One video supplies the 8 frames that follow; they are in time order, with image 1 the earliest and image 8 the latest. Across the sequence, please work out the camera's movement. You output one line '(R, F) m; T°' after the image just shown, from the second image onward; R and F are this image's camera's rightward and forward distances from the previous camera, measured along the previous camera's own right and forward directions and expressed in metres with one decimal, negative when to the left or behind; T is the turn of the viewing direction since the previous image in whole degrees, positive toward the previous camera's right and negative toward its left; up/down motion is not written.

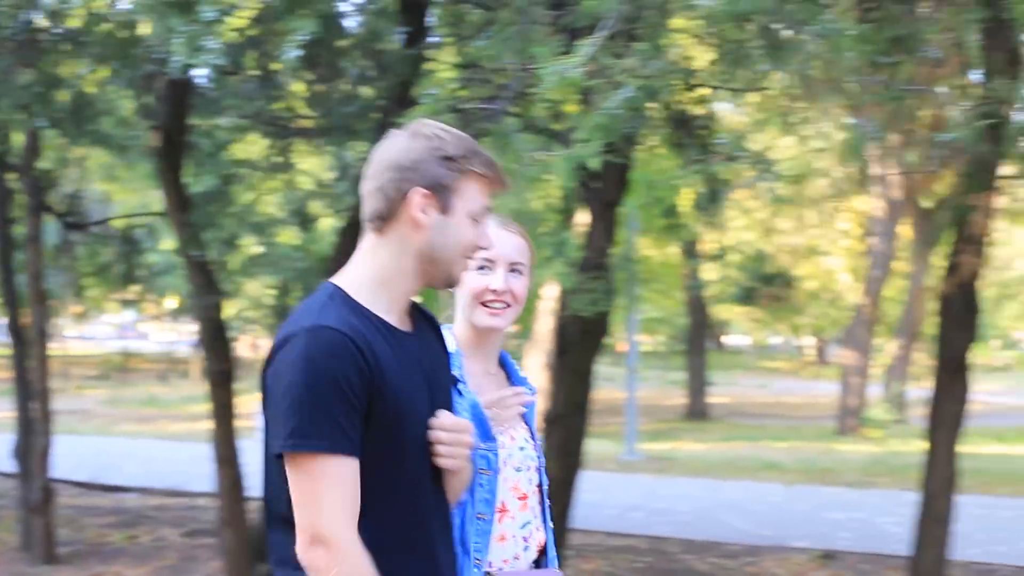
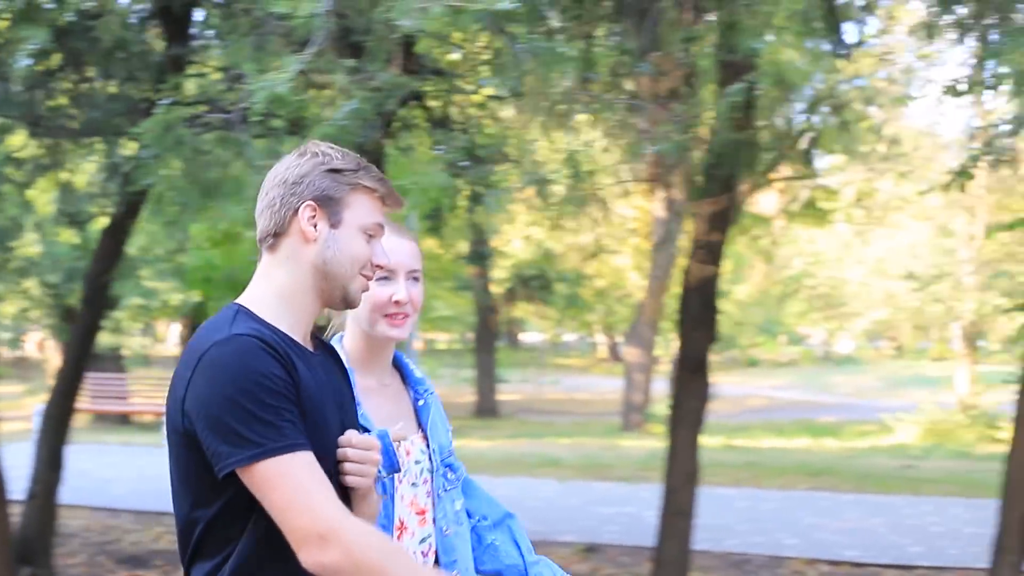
(+1.0, -0.1) m; +4°
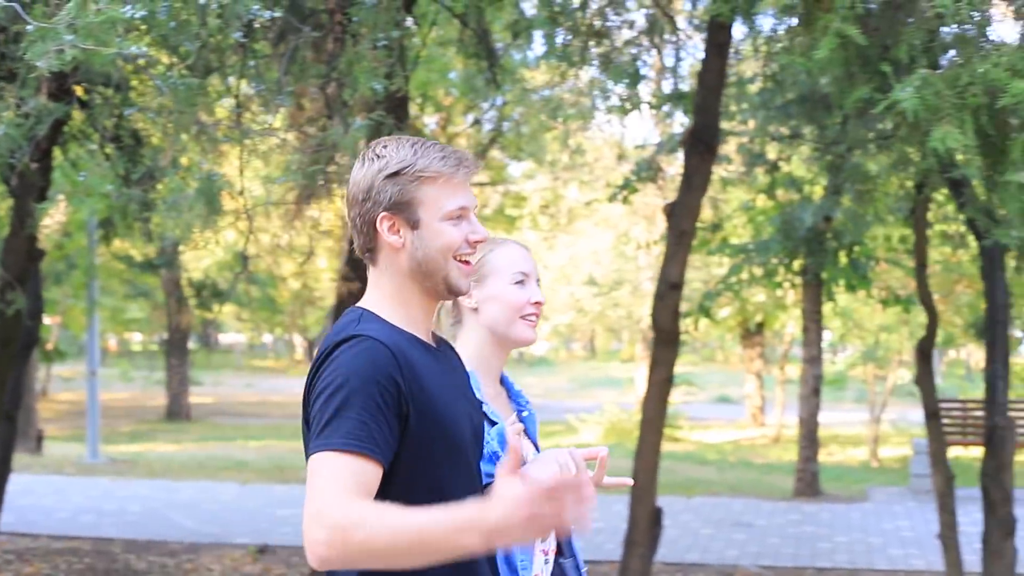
(+0.9, -0.2) m; +10°
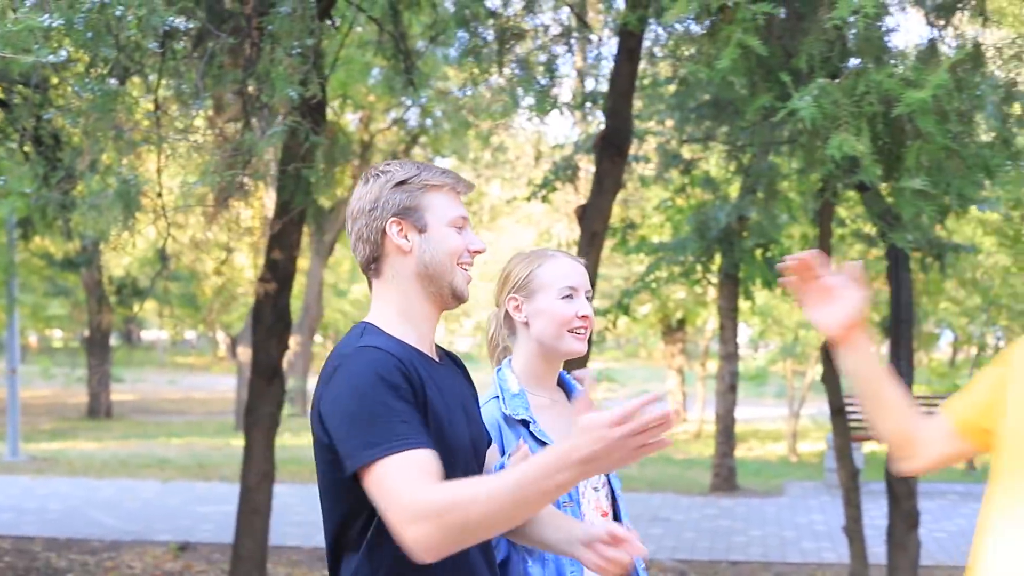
(+0.1, -0.2) m; +4°
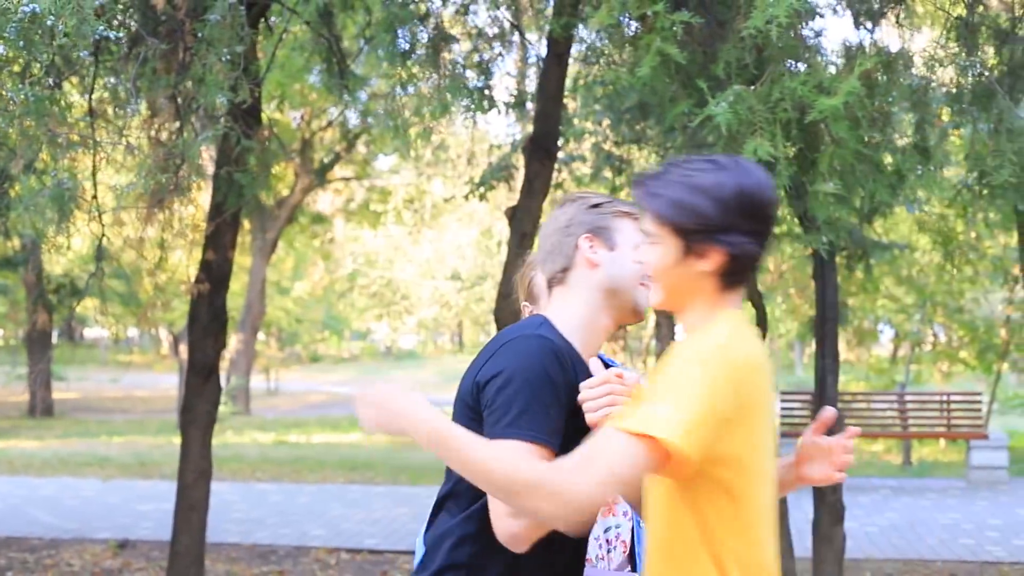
(+0.1, -0.2) m; +3°
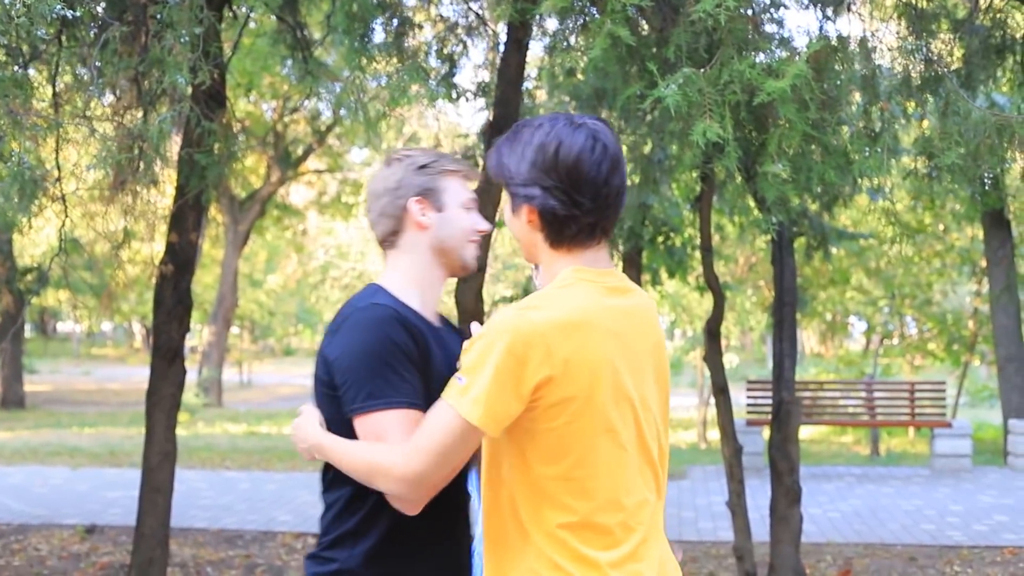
(+0.1, -0.1) m; +1°
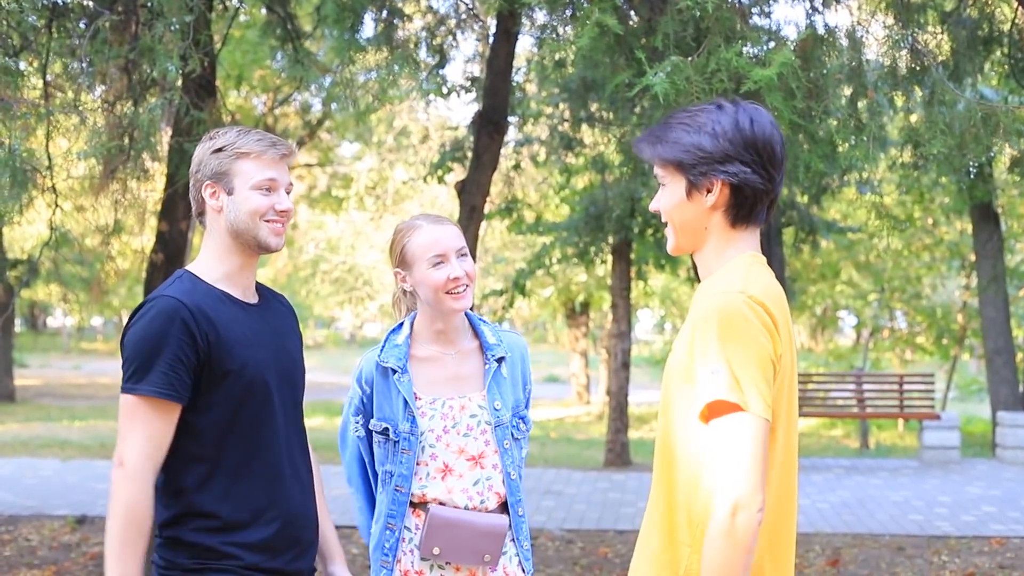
(0.0, 0.0) m; 0°
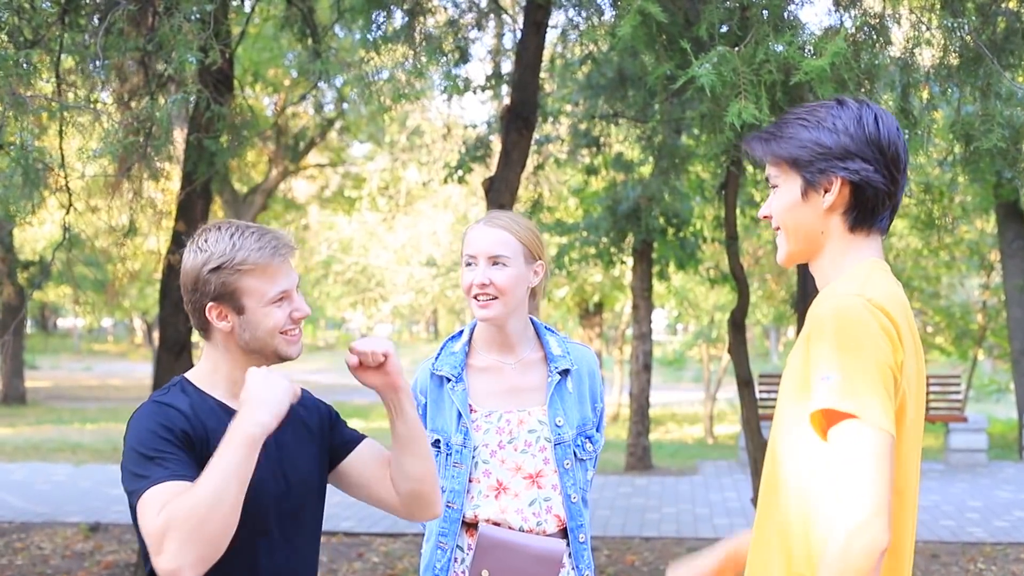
(-0.1, +0.2) m; 0°
